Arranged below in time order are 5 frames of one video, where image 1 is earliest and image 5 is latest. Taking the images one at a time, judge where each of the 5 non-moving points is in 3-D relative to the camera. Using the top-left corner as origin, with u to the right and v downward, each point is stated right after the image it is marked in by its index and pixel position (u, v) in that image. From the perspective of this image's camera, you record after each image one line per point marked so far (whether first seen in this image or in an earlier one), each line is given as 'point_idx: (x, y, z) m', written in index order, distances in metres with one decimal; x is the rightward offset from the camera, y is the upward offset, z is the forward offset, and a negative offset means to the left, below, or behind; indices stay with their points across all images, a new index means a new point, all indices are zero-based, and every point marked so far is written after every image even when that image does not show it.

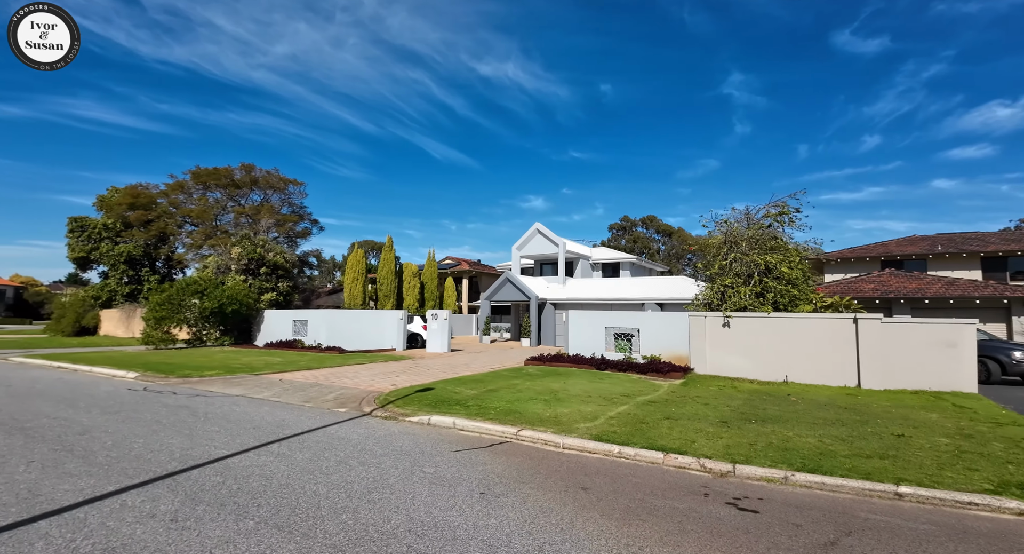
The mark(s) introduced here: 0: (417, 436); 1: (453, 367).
0: (-1.2, -2.0, +6.4) m
1: (-1.7, -2.8, +14.8) m
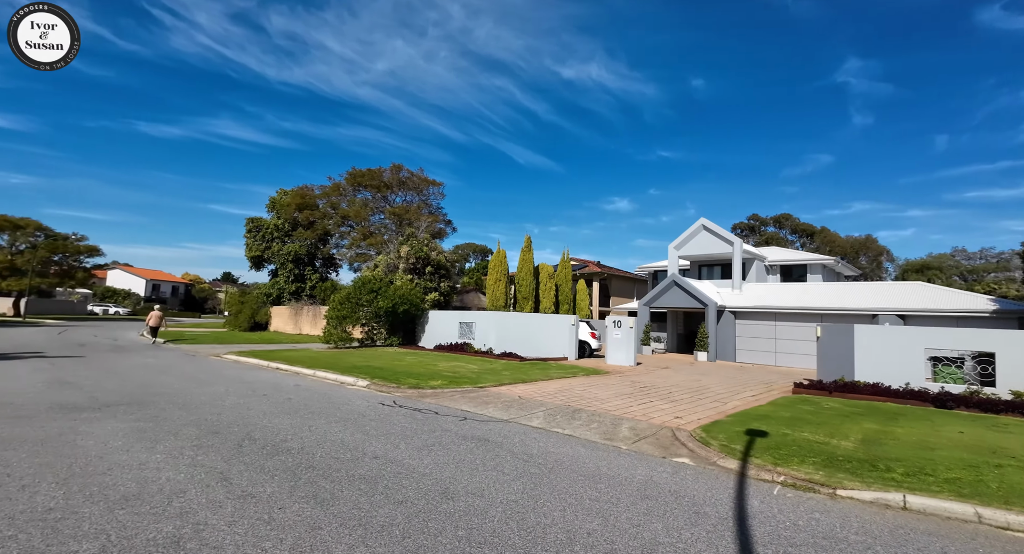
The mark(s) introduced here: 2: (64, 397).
0: (+3.4, -2.0, +3.8) m
1: (+4.5, -2.8, +12.1) m
2: (-10.3, -2.9, +11.7) m
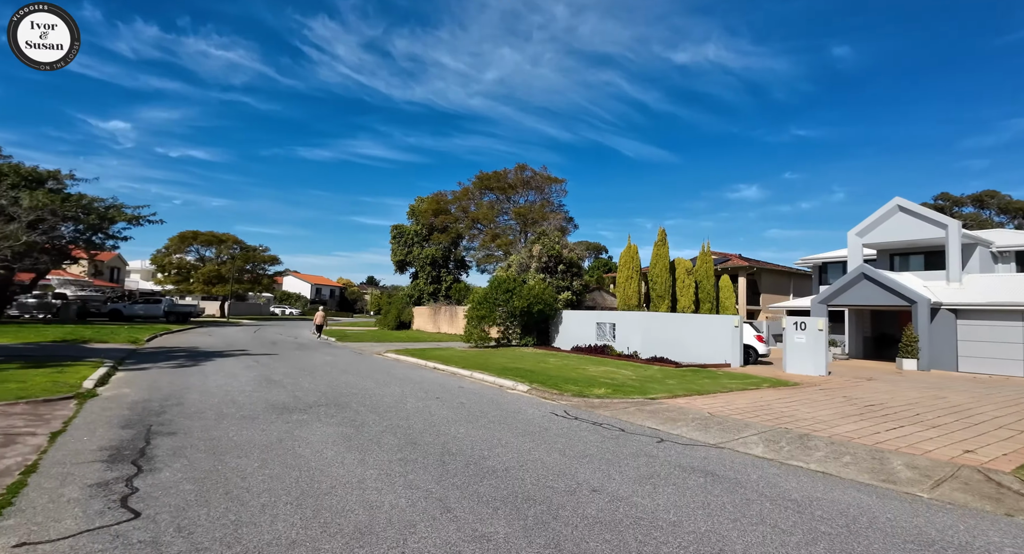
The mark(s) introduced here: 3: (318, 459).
0: (+5.3, -1.9, +1.6) m
1: (+8.4, -2.7, +9.4) m
2: (-6.1, -3.1, +12.6) m
3: (-2.9, -2.7, +7.4) m
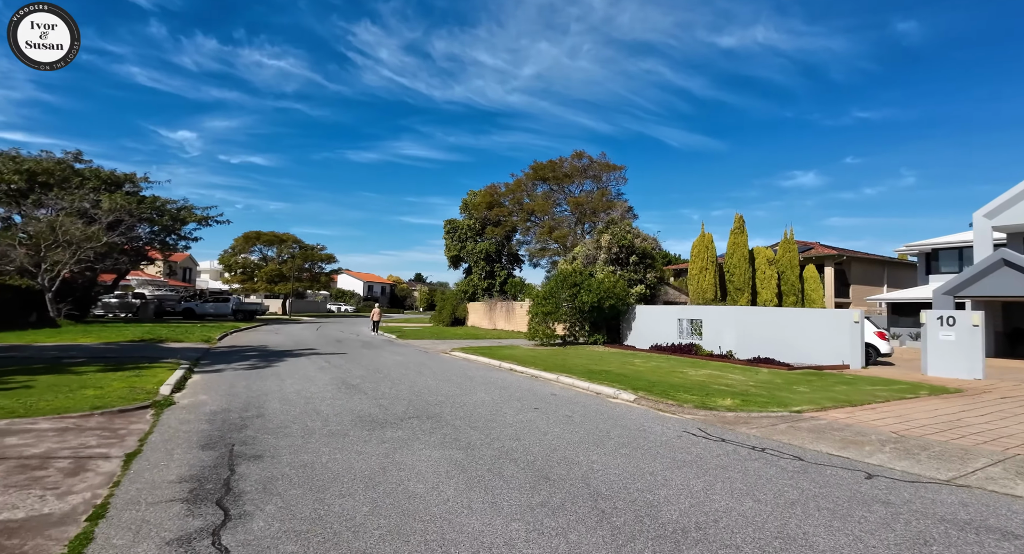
0: (+6.7, -1.7, -0.7) m
1: (+10.6, -2.4, +6.7) m
2: (-3.6, -3.0, +11.3) m
3: (-0.8, -2.6, +5.8) m
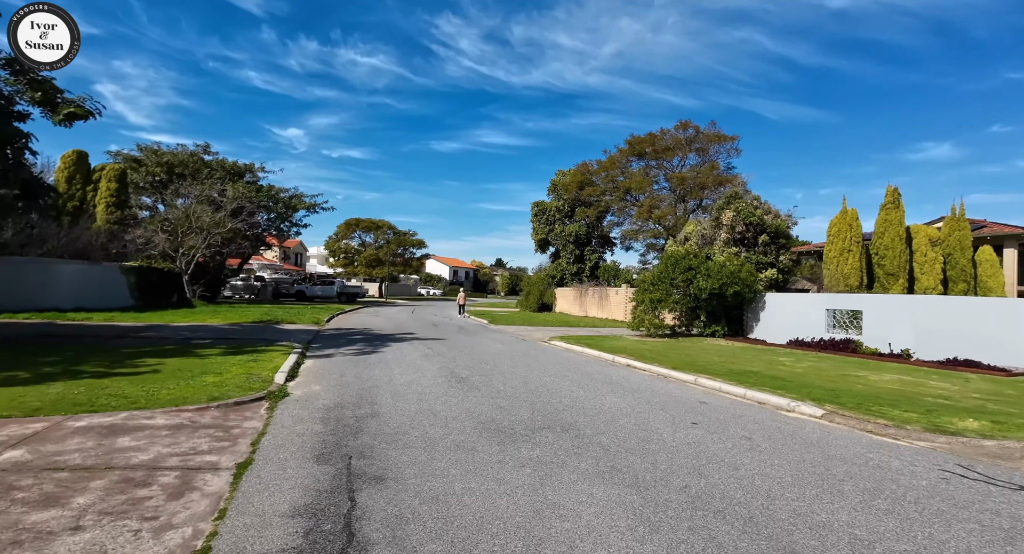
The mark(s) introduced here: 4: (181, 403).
0: (+7.4, -1.8, -3.9) m
1: (+12.5, -2.2, +2.8) m
2: (-0.7, -2.6, +9.7) m
3: (+1.0, -2.4, +3.8) m
4: (-6.1, -2.3, +9.3) m
